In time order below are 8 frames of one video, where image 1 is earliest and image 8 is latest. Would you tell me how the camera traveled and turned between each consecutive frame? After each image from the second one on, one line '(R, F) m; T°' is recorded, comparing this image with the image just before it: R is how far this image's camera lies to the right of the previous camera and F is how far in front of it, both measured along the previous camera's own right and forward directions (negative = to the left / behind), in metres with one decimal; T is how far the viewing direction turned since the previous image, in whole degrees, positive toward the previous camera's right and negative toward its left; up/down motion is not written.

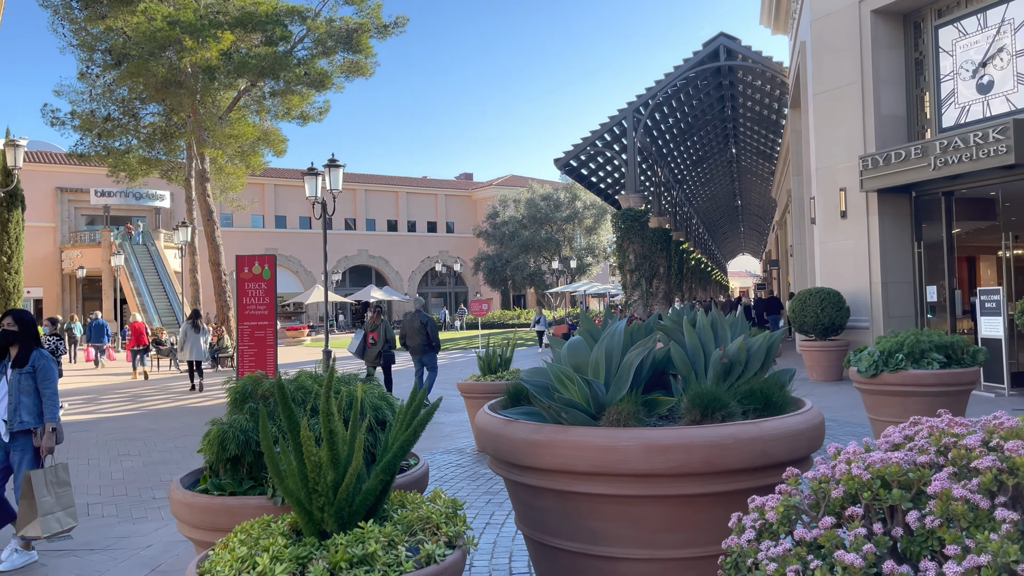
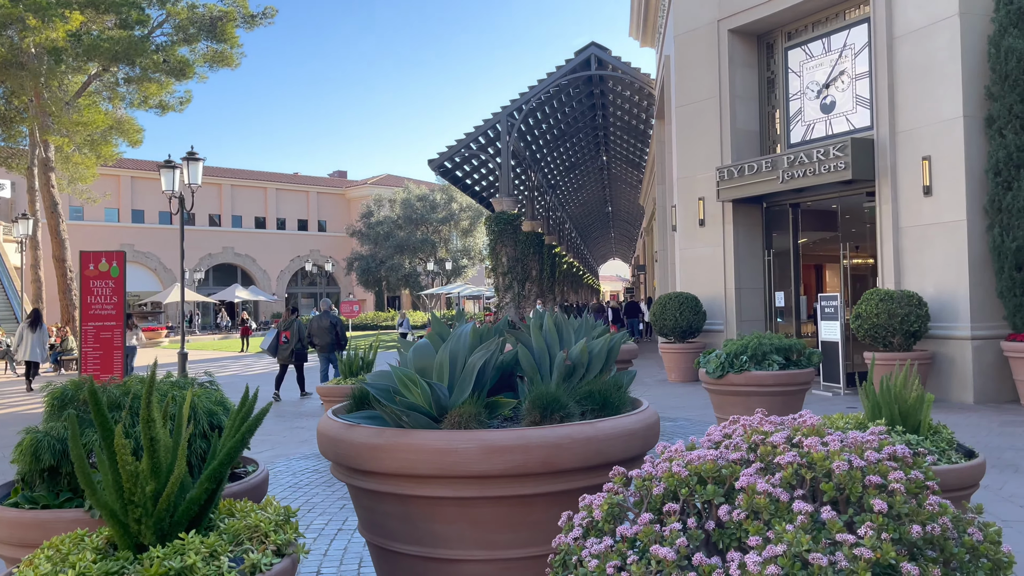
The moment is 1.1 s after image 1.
(+0.1, 0.0) m; +9°
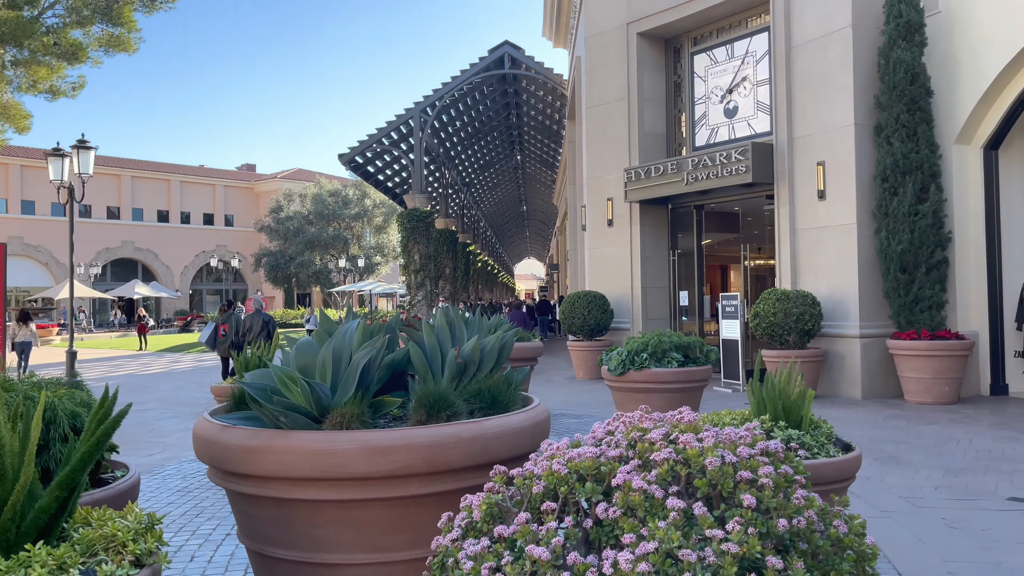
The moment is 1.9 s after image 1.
(+0.1, 0.0) m; +6°
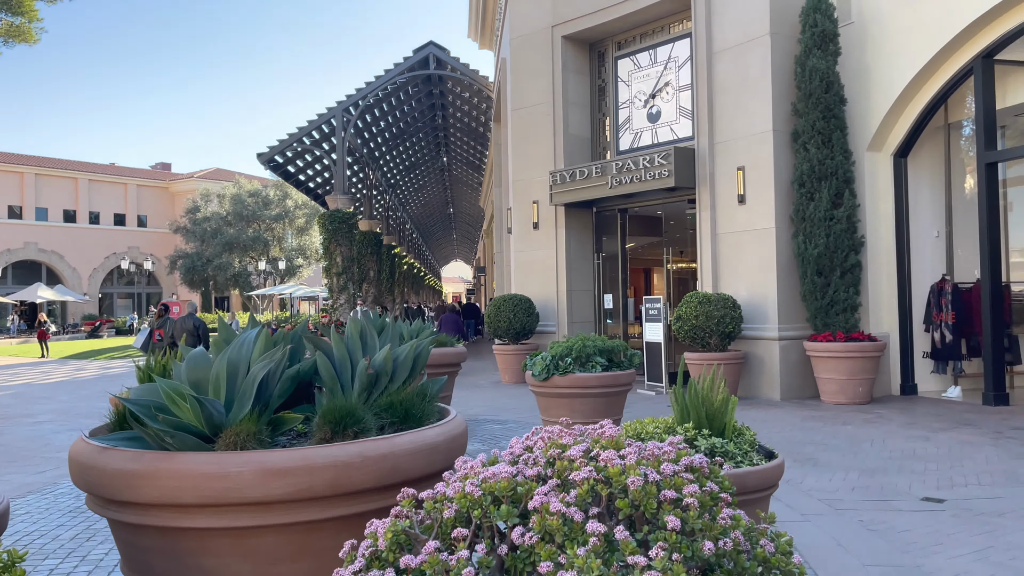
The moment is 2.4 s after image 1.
(0.0, +0.2) m; +5°
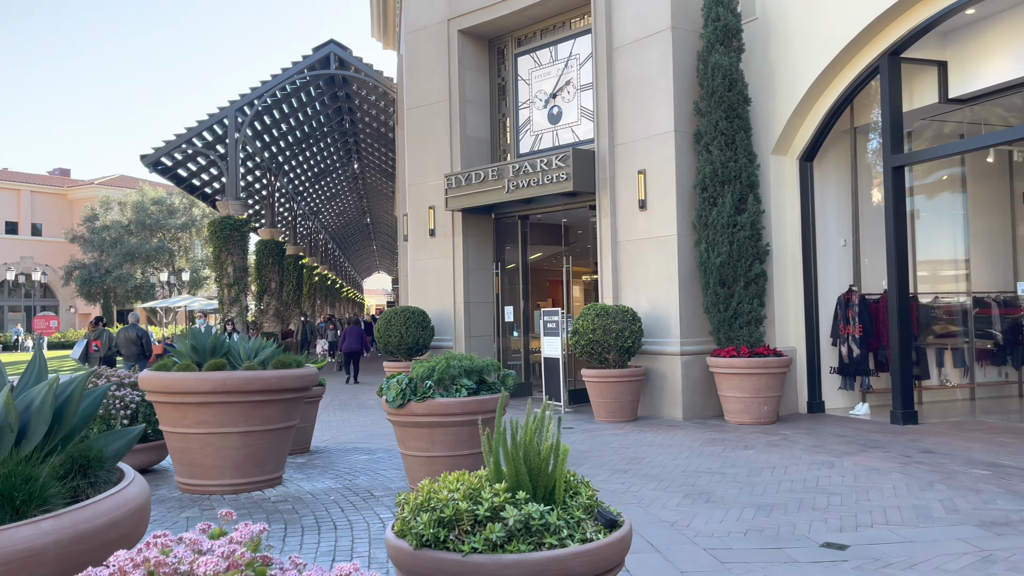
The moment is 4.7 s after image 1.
(+0.5, +0.9) m; +5°
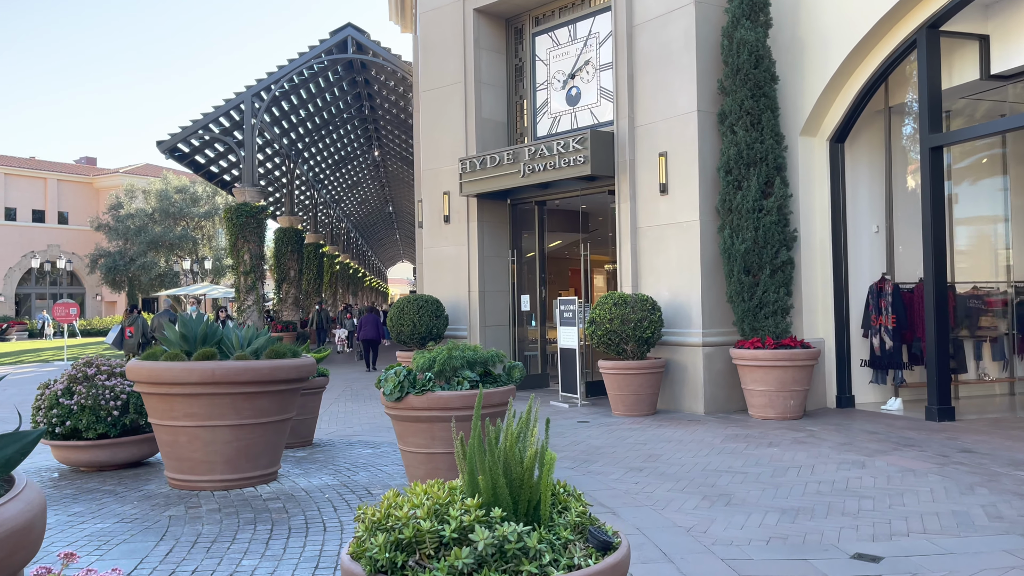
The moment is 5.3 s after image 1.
(+0.1, +0.4) m; -2°
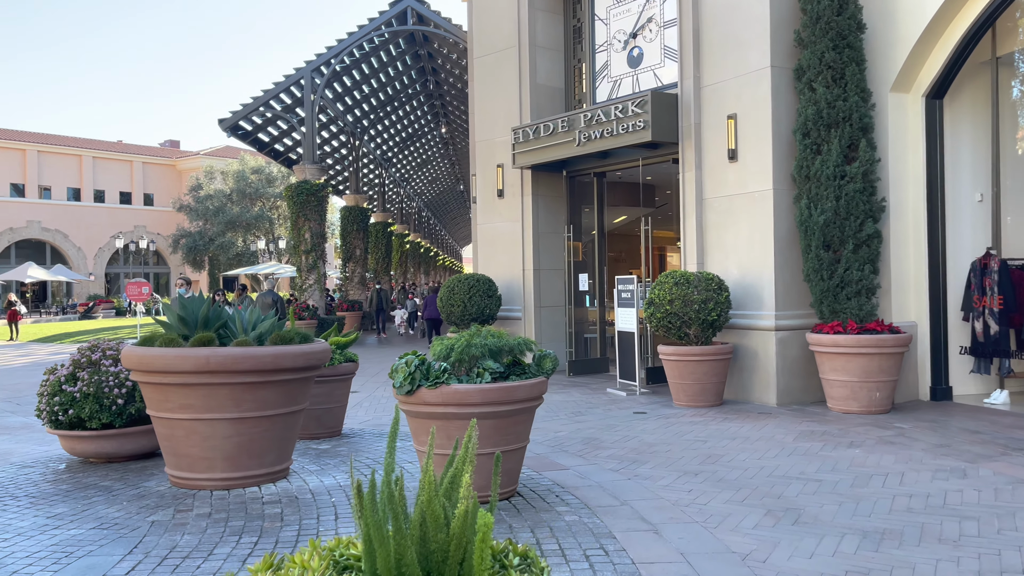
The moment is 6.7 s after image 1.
(+0.3, +0.7) m; -5°
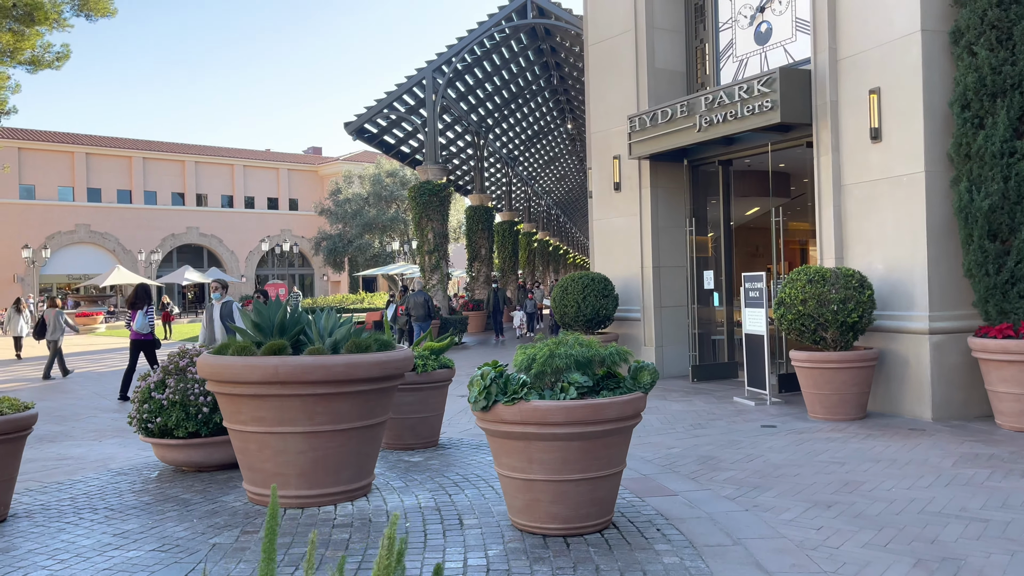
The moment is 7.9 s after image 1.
(+0.2, +0.6) m; -10°
